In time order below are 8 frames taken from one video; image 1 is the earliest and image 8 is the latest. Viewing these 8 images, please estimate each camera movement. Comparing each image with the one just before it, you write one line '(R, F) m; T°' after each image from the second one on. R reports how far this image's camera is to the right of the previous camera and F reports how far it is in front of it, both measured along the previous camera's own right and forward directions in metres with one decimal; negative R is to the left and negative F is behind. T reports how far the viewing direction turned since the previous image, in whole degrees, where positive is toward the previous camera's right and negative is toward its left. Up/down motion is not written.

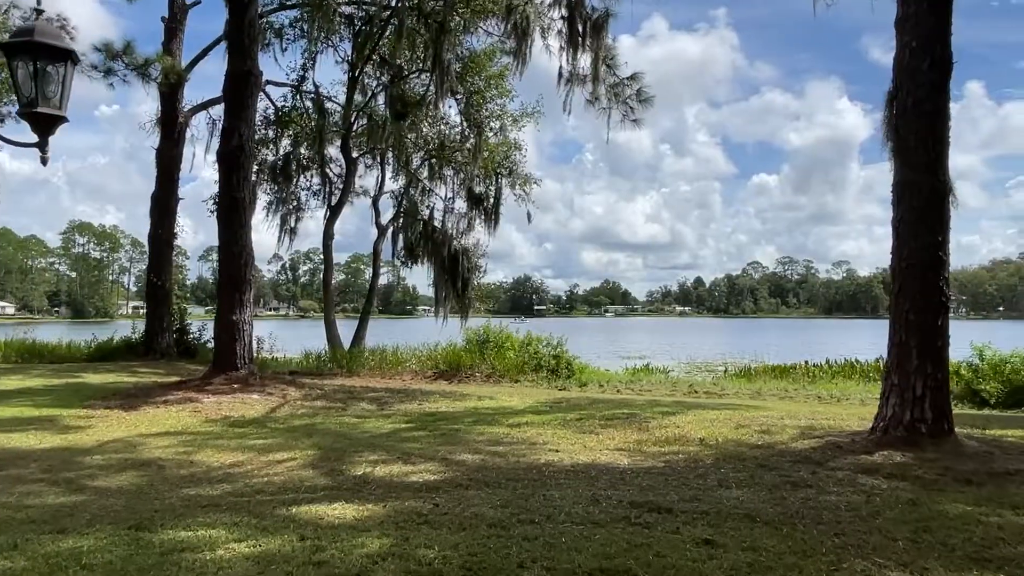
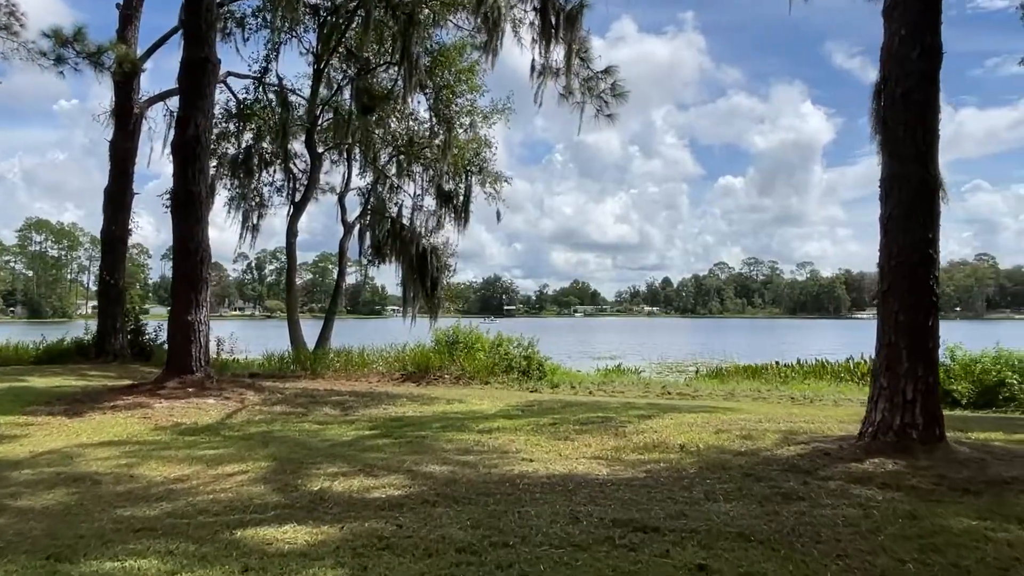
(0.0, +0.4) m; +3°
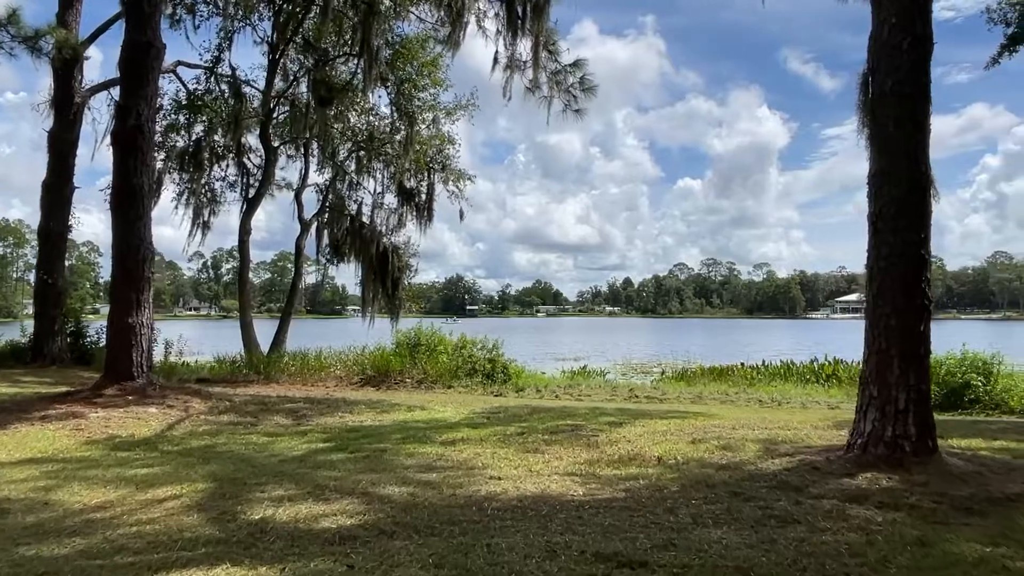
(0.0, +0.4) m; +3°
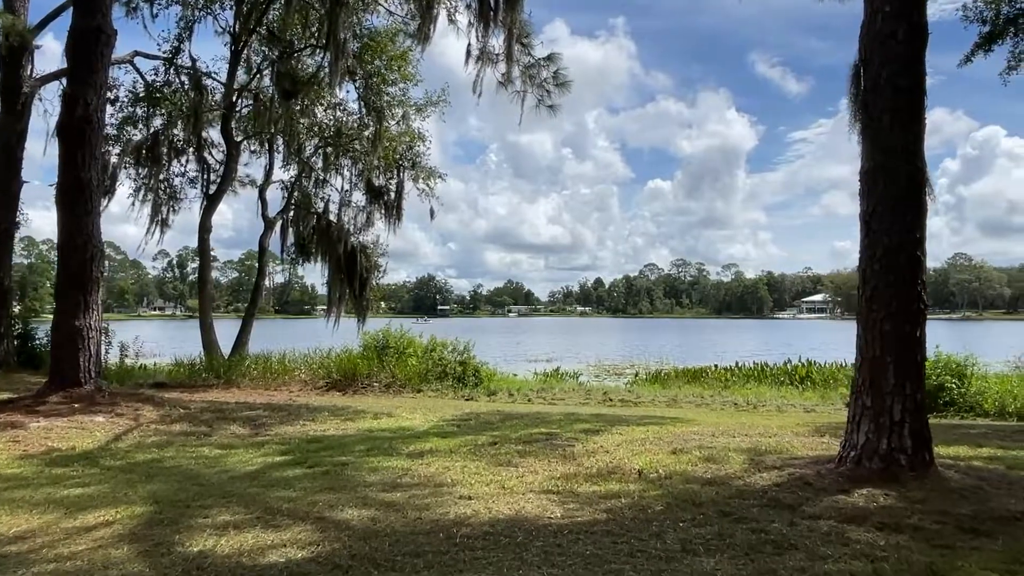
(0.0, +0.4) m; +2°
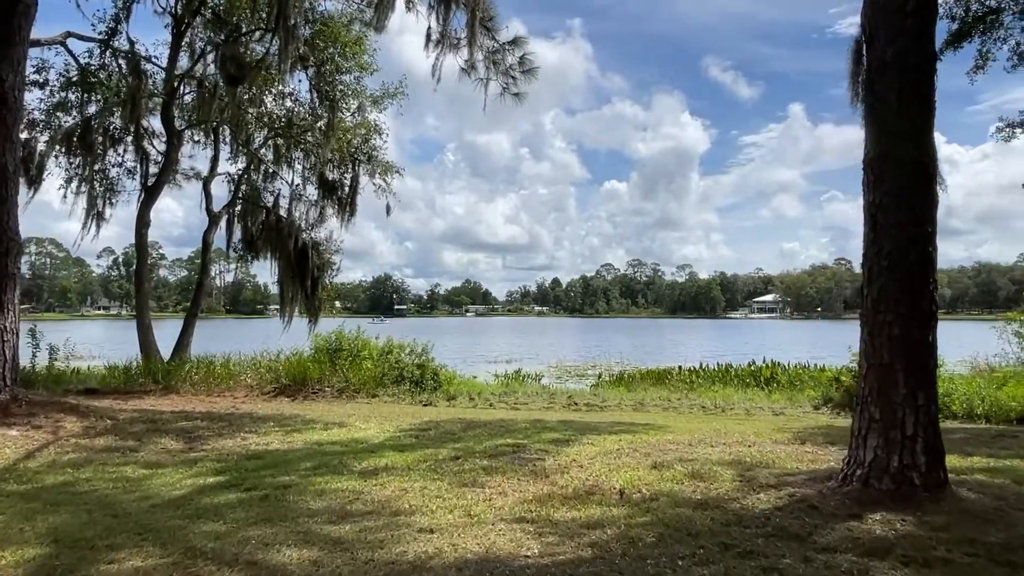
(-0.1, +0.6) m; +4°
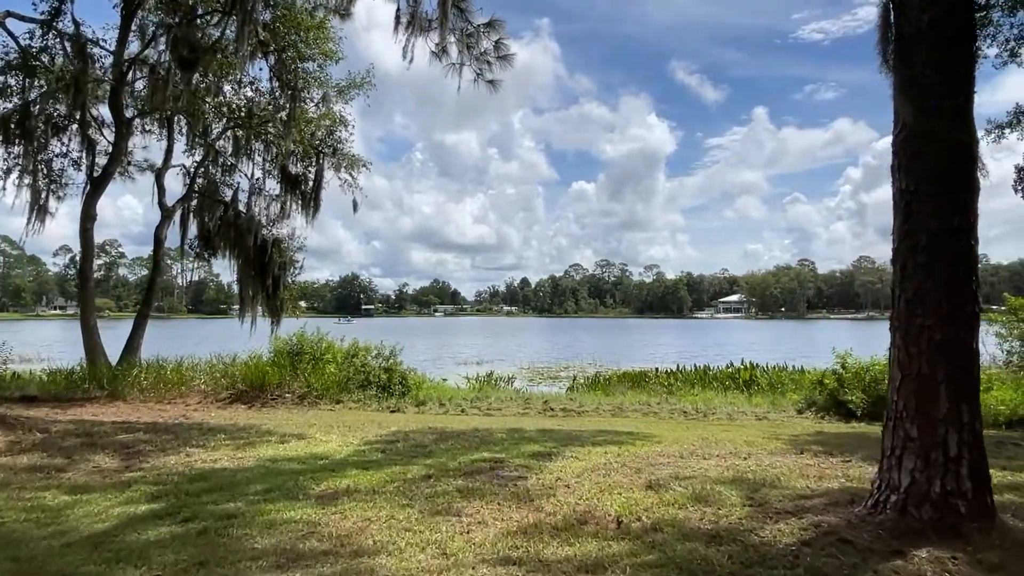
(-0.1, +0.6) m; +3°
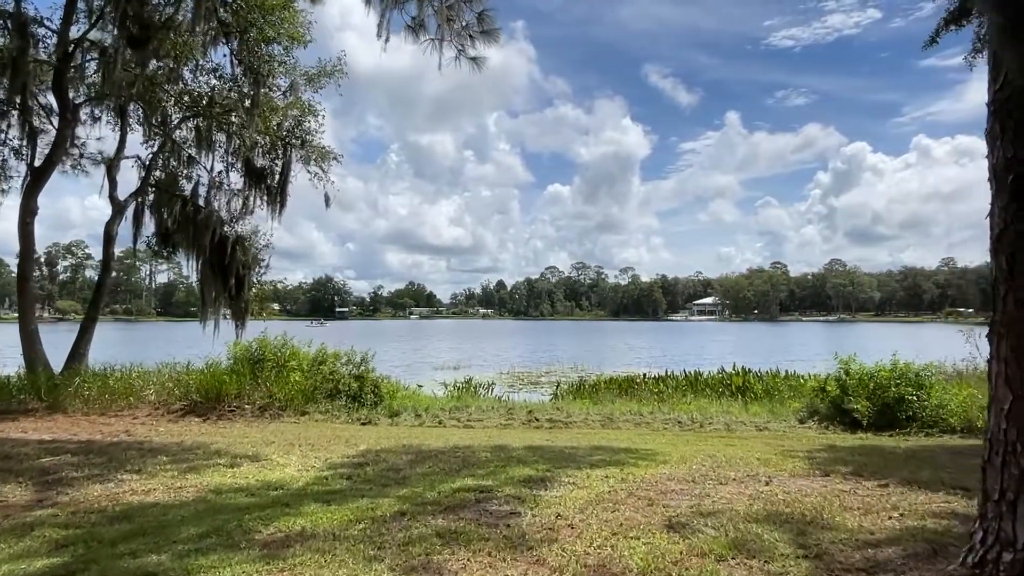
(-0.1, +0.9) m; +2°
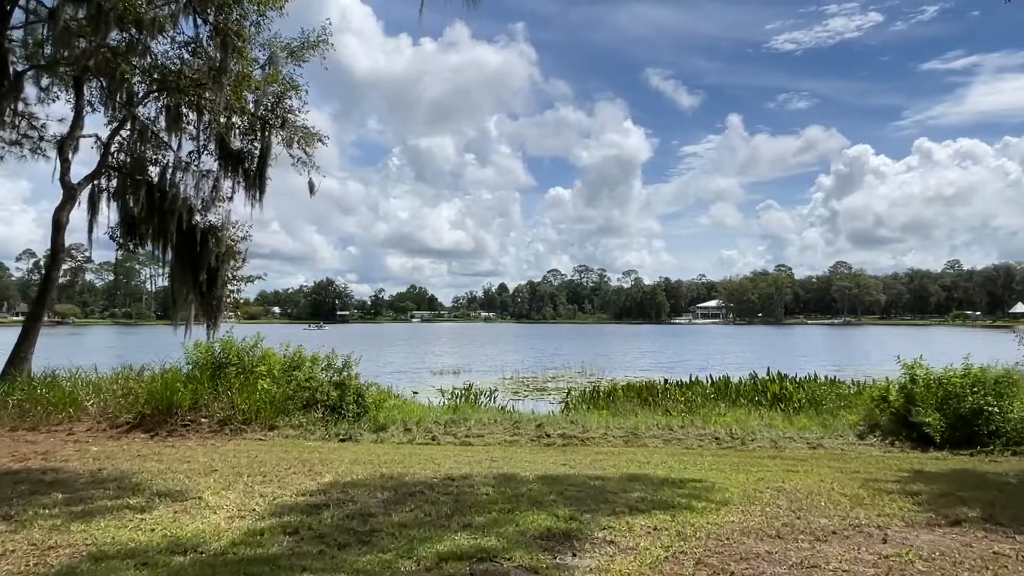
(-0.1, +1.6) m; 0°
